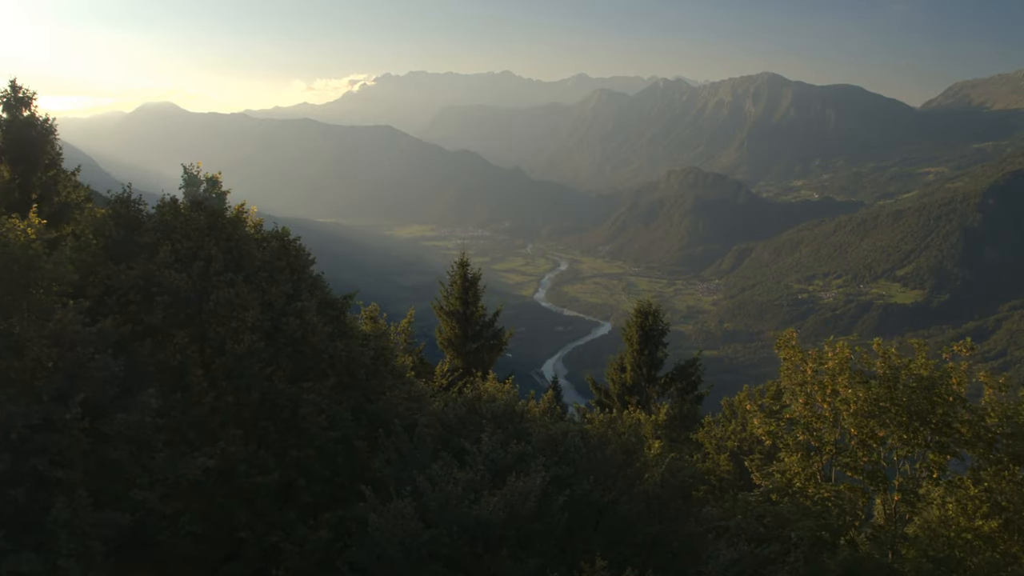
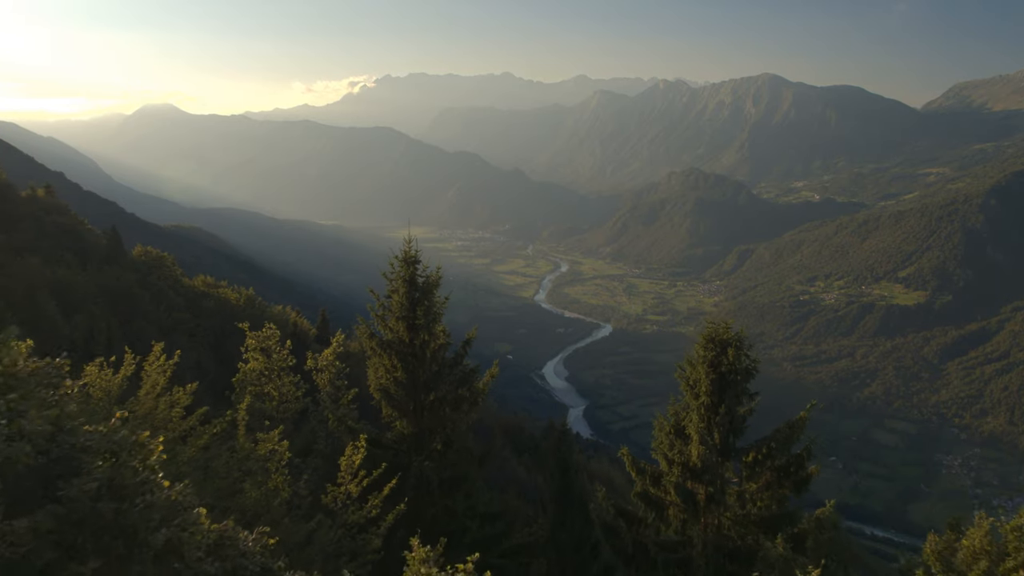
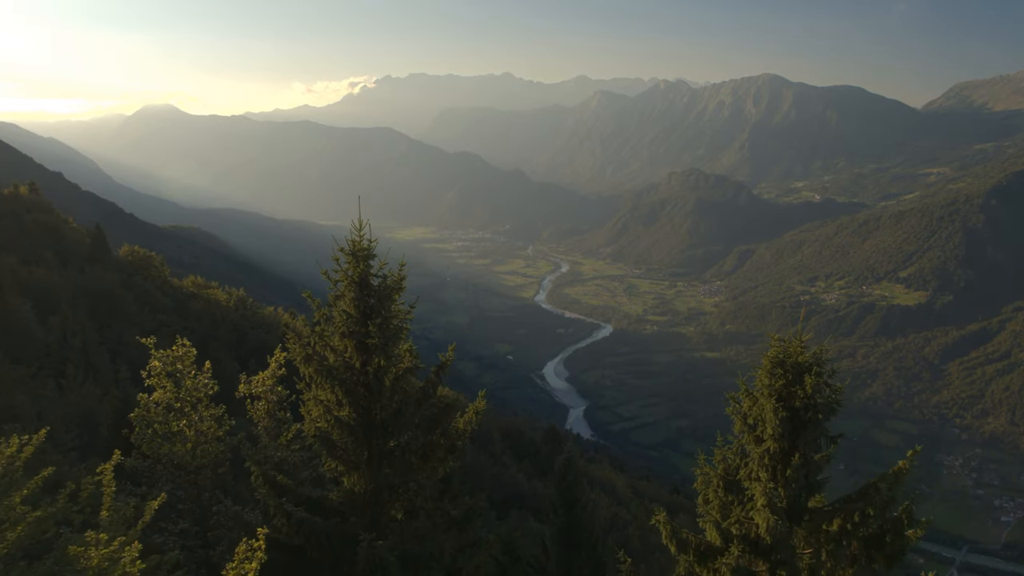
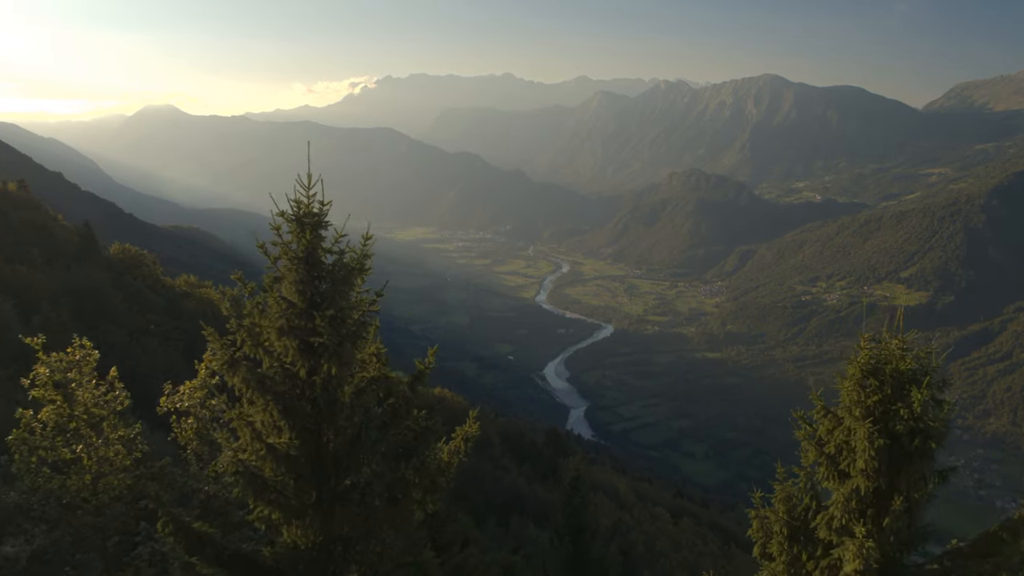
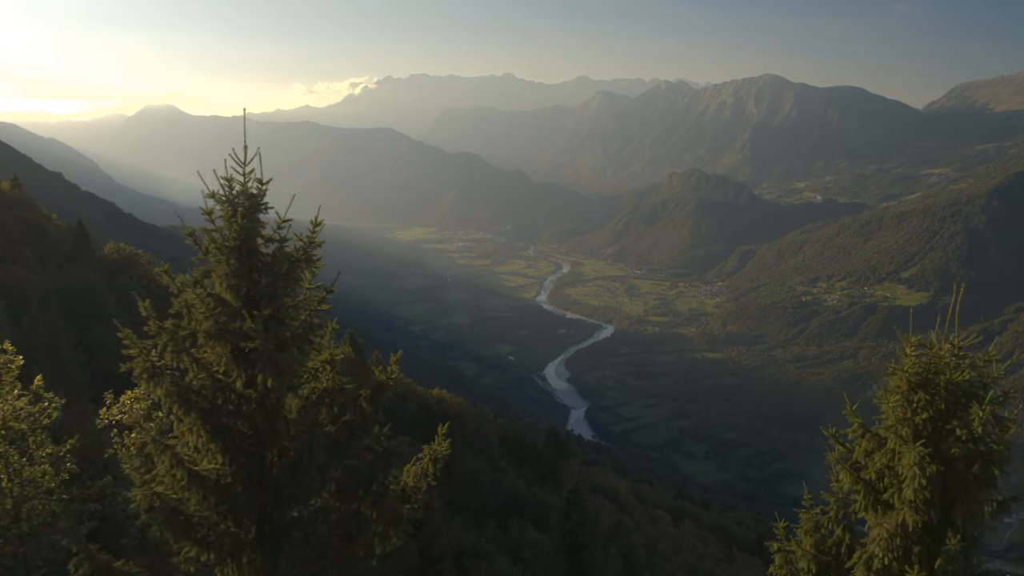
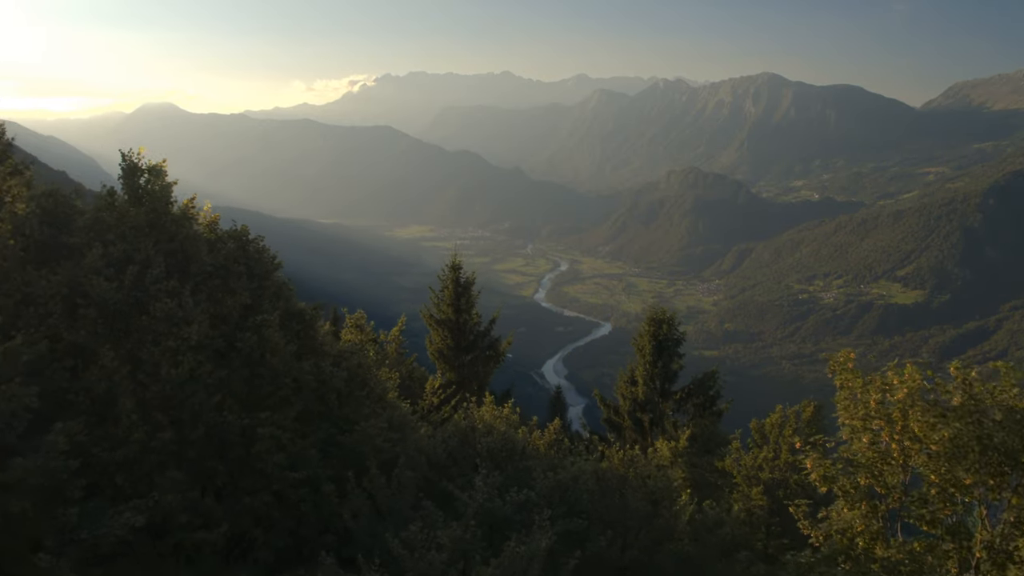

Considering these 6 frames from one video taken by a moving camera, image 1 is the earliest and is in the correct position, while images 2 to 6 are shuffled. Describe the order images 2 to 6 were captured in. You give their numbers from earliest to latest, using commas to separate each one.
6, 2, 3, 4, 5
